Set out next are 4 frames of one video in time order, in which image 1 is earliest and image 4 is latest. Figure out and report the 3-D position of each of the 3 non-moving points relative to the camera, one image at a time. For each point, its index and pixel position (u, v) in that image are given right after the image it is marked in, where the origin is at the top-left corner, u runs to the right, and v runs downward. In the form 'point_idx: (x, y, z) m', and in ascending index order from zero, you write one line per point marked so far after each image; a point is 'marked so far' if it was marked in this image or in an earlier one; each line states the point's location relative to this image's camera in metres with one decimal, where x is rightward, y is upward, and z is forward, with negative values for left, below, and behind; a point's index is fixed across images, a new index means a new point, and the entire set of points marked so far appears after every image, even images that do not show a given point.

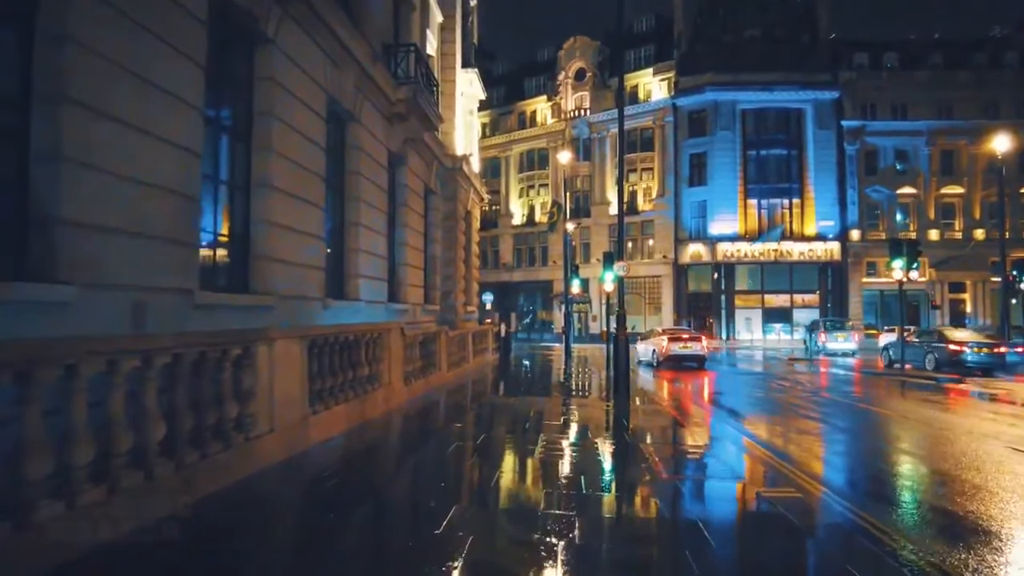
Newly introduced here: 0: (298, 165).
0: (-3.0, +1.7, +11.3) m
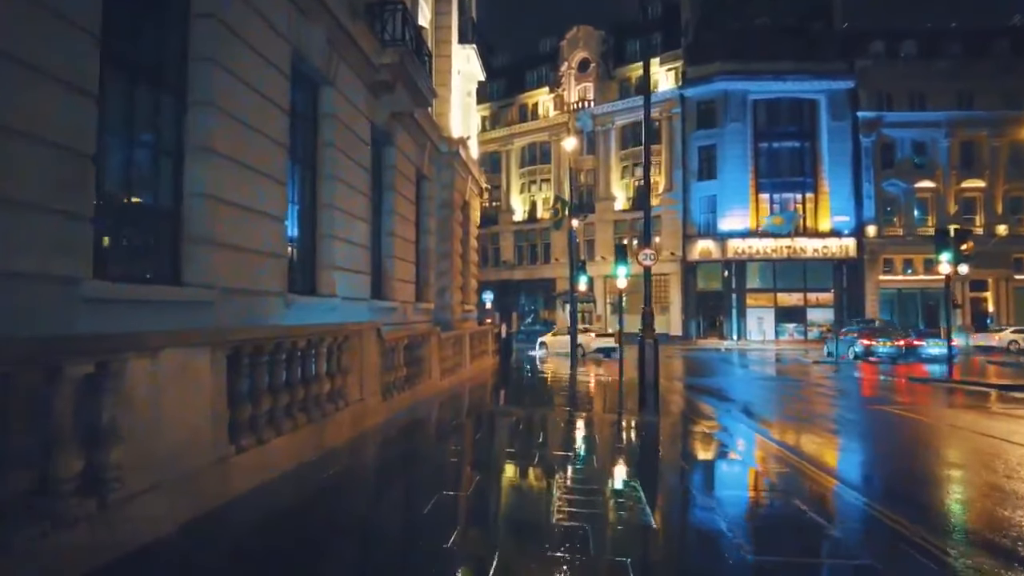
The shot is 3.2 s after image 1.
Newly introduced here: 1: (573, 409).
0: (-3.0, +1.8, +9.1) m
1: (+1.3, -2.5, +16.8) m
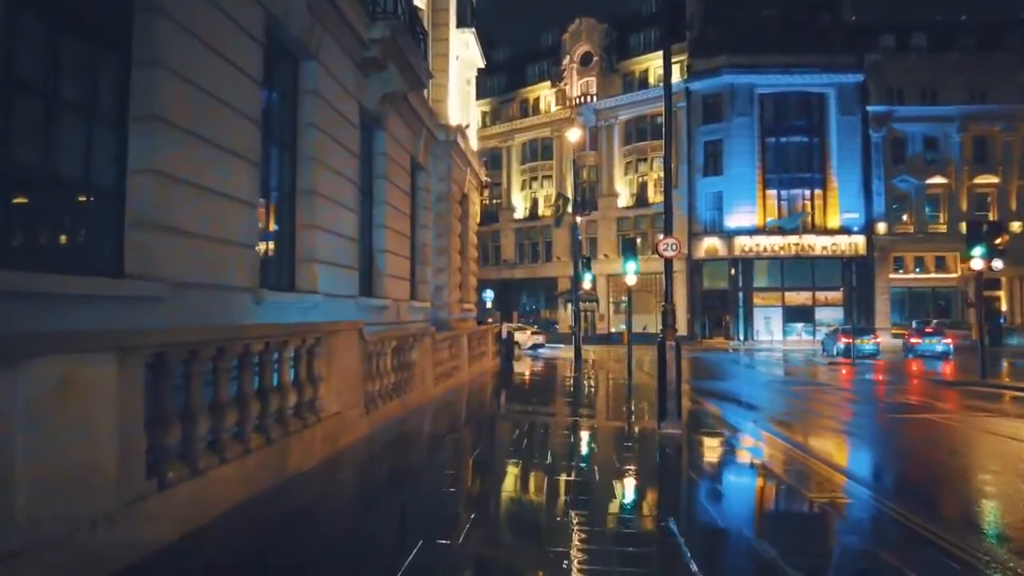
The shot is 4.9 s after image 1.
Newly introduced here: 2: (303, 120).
0: (-2.9, +1.9, +7.9) m
1: (+1.3, -2.4, +15.6) m
2: (-2.8, +2.3, +10.8) m
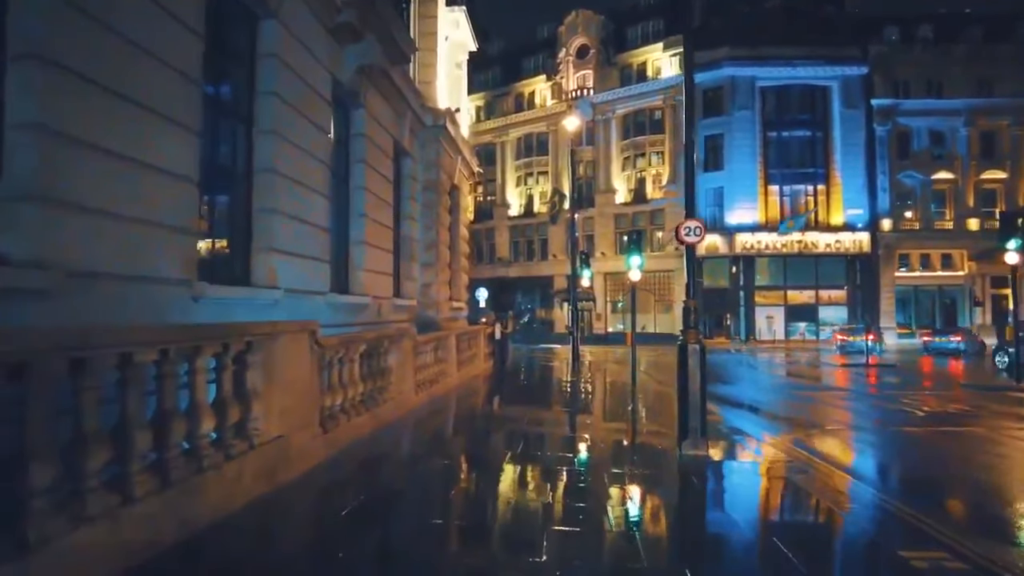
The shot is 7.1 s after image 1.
0: (-3.0, +1.9, +6.4) m
1: (+1.2, -2.4, +14.1) m
2: (-2.9, +2.3, +9.3) m
